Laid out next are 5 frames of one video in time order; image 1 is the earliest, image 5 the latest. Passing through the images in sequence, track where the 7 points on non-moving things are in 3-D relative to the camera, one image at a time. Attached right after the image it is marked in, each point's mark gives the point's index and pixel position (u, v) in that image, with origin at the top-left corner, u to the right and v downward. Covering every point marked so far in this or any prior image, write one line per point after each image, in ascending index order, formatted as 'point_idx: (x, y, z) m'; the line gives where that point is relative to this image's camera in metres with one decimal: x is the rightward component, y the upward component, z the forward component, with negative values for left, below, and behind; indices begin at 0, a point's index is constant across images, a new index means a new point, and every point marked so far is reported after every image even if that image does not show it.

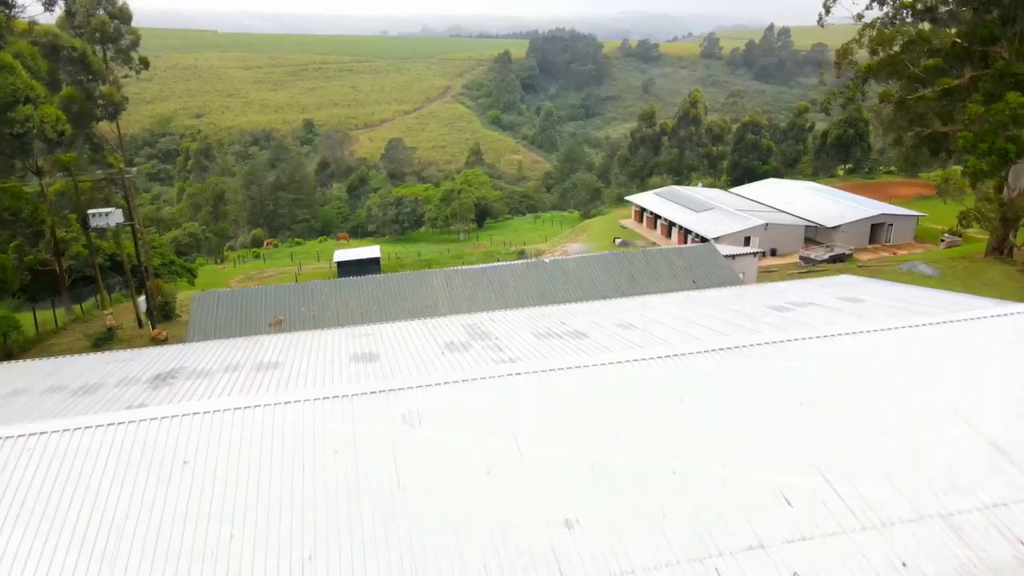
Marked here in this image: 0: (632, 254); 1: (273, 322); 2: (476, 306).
0: (+2.4, +0.7, +15.4) m
1: (-4.1, -0.6, +12.8) m
2: (-0.7, -0.3, +13.5) m
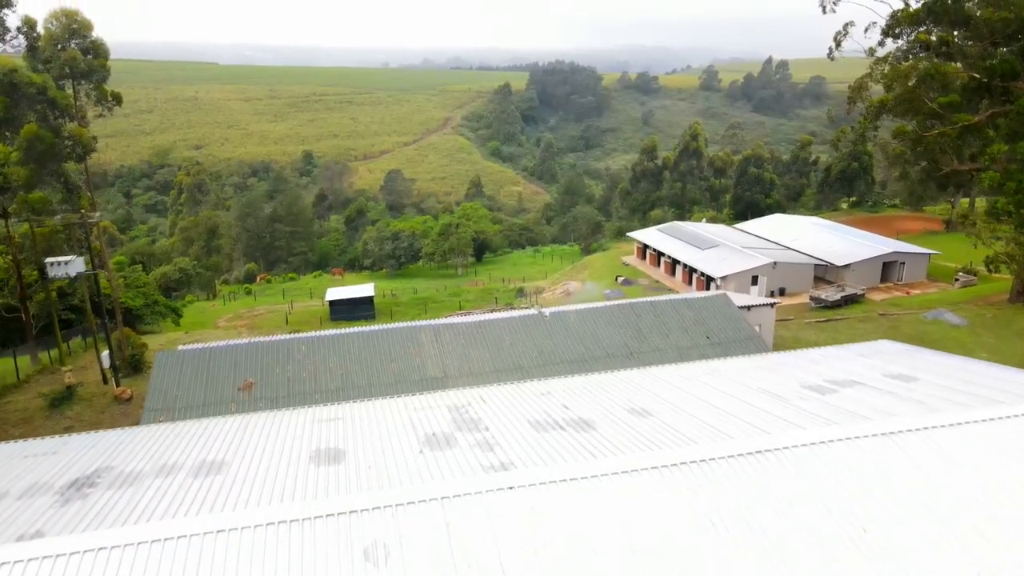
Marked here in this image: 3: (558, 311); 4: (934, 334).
0: (+2.4, -0.3, +14.2) m
1: (-4.2, -1.5, +11.5) m
2: (-0.7, -1.3, +12.2) m
3: (+0.9, -0.4, +14.1) m
4: (+9.3, -1.0, +16.6) m
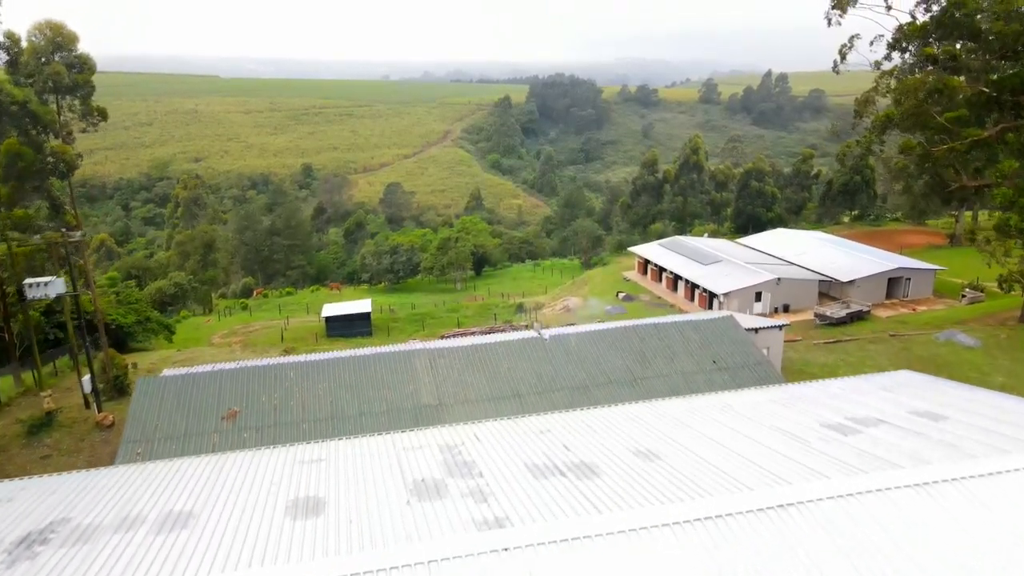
0: (+2.4, -0.7, +13.7) m
1: (-4.2, -1.8, +11.0) m
2: (-0.8, -1.6, +11.7) m
3: (+0.8, -0.8, +13.6) m
4: (+9.3, -1.5, +16.0) m
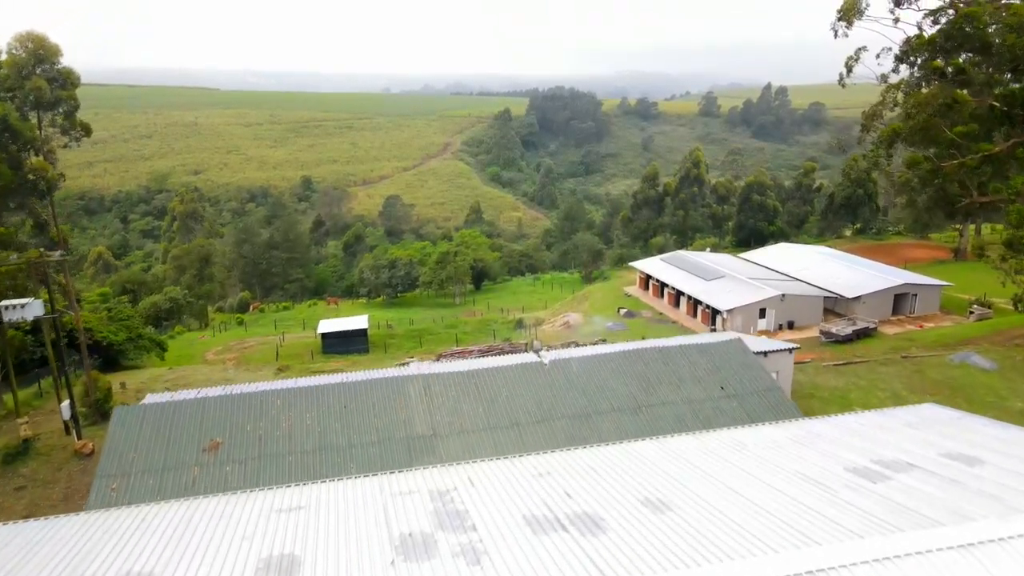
0: (+2.3, -1.1, +13.1) m
1: (-4.2, -2.2, +10.4) m
2: (-0.8, -2.0, +11.1) m
3: (+0.8, -1.2, +13.0) m
4: (+9.3, -1.9, +15.4) m
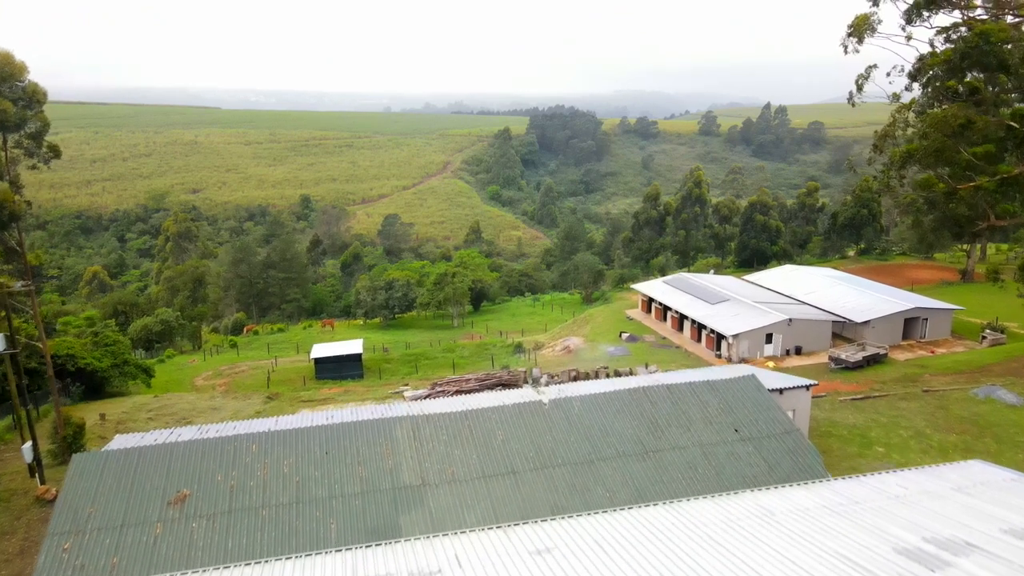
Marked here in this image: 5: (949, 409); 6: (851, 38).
0: (+2.3, -1.6, +12.2) m
1: (-4.3, -2.6, +9.5) m
2: (-0.8, -2.5, +10.2) m
3: (+0.8, -1.7, +12.1) m
4: (+9.2, -2.5, +14.5) m
5: (+8.6, -2.4, +14.8) m
6: (+9.0, +6.6, +19.9) m
